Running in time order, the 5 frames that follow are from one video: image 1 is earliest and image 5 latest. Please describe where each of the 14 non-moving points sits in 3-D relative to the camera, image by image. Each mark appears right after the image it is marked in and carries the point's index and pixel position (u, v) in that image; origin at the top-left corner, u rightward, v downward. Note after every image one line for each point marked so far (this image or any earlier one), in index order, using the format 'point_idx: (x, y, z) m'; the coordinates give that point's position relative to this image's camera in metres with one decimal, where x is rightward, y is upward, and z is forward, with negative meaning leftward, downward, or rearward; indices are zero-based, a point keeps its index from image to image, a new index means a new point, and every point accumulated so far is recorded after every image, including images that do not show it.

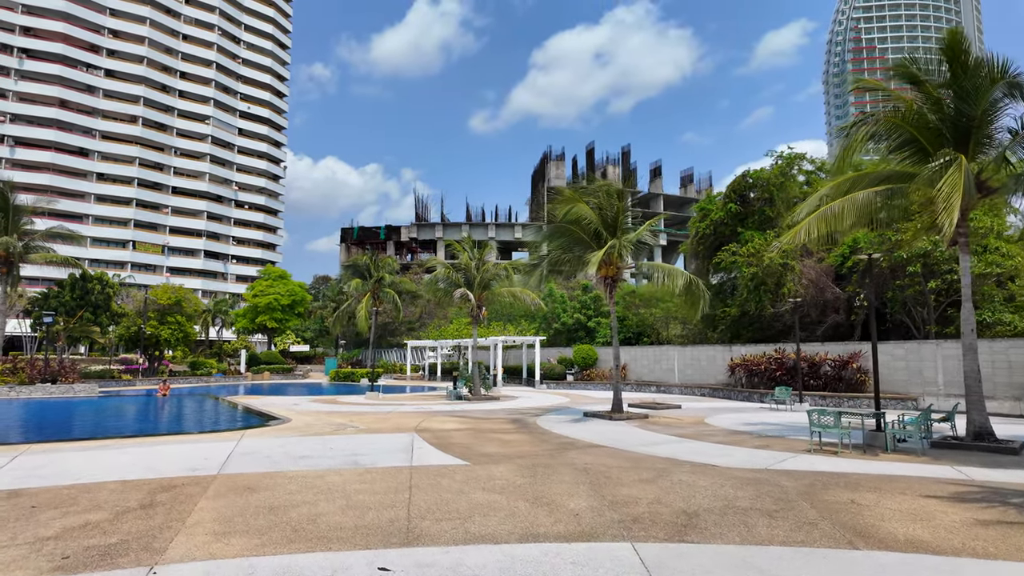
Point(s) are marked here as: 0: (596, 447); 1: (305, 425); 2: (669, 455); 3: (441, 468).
0: (+1.5, -2.9, +10.6) m
1: (-5.0, -3.3, +14.1) m
2: (+2.6, -2.8, +9.9) m
3: (-1.0, -2.6, +8.5) m
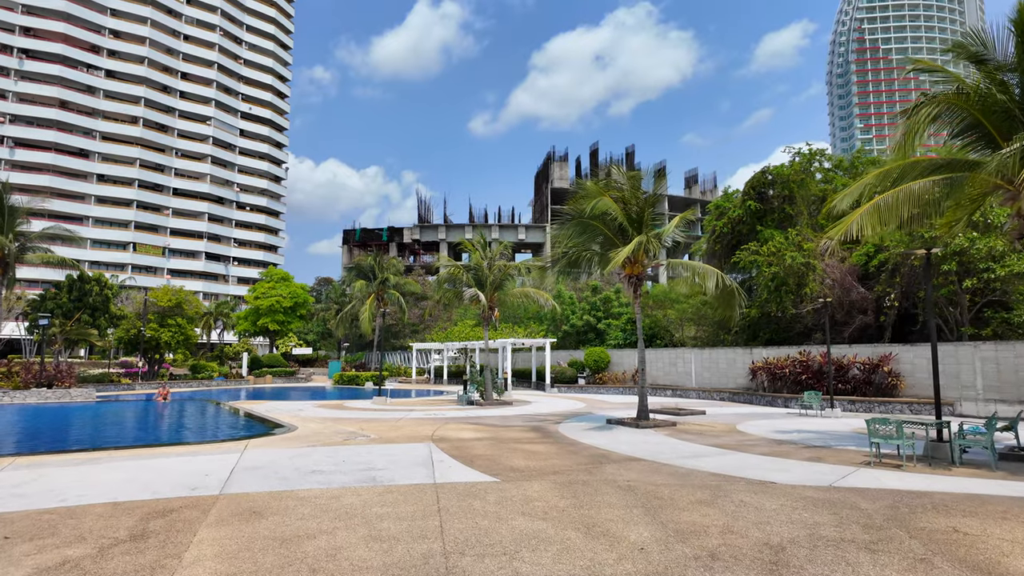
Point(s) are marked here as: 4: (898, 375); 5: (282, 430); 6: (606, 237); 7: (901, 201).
0: (+2.0, -2.8, +9.7) m
1: (-4.5, -3.3, +13.2) m
2: (+3.1, -2.8, +9.0) m
3: (-0.6, -2.6, +7.6) m
4: (+12.8, -2.9, +19.5) m
5: (-5.5, -3.4, +14.1) m
6: (+2.5, +1.4, +15.3) m
7: (+7.1, +1.6, +10.7) m
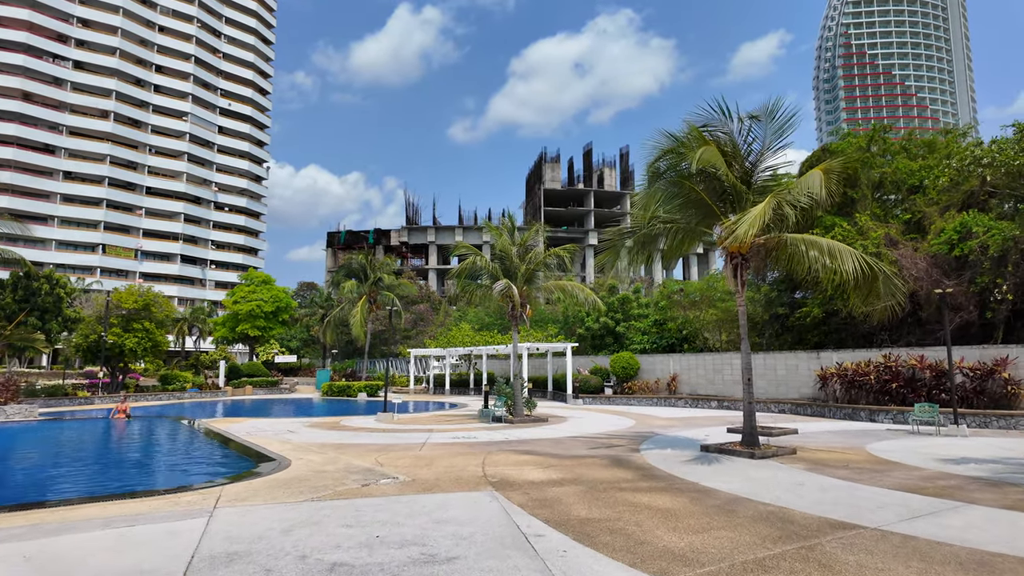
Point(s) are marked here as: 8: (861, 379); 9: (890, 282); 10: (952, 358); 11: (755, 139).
0: (+3.4, -2.5, +6.0) m
1: (-3.1, -3.0, +9.3) m
2: (+4.6, -2.4, +5.4) m
3: (+0.9, -2.2, +3.9) m
4: (+14.0, -2.6, +16.2) m
5: (-4.2, -3.1, +10.2) m
6: (+3.7, +1.7, +11.7) m
7: (+8.5, +1.9, +7.2) m
8: (+11.2, -2.9, +18.9) m
9: (+8.6, +0.1, +13.4) m
10: (+13.2, -2.1, +17.7) m
11: (+4.6, +2.9, +11.4) m
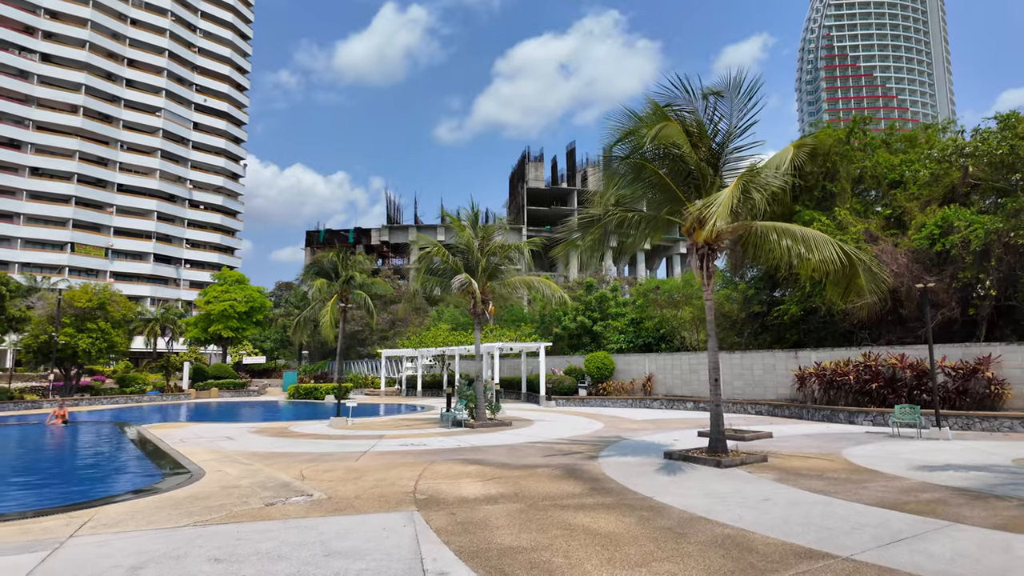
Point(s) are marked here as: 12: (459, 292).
0: (+2.6, -2.3, +5.0) m
1: (-4.1, -2.8, +8.2) m
2: (+3.7, -2.3, +4.4) m
3: (+0.1, -2.0, +2.8) m
4: (+12.9, -2.5, +15.4) m
5: (-5.2, -3.0, +9.0) m
6: (+2.8, +1.8, +10.7) m
7: (+7.6, +2.1, +6.4) m
8: (+10.1, -2.8, +18.1) m
9: (+7.6, +0.3, +12.5) m
10: (+12.1, -2.0, +16.9) m
11: (+3.7, +3.0, +10.4) m
12: (-1.8, -0.2, +19.3) m
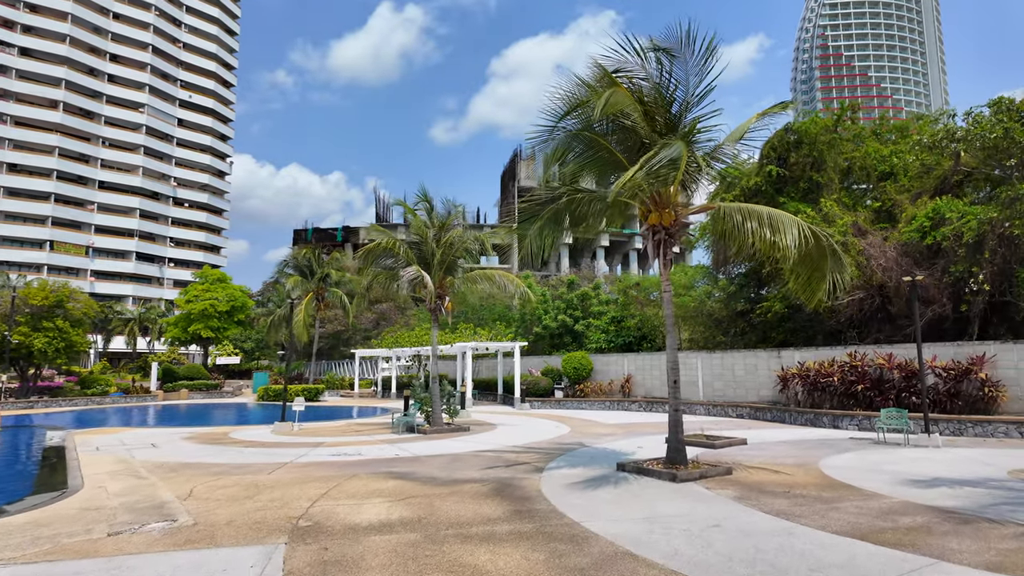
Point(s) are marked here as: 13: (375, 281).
0: (+1.5, -2.2, +3.8) m
1: (-5.1, -2.7, +6.9) m
2: (+2.7, -2.1, +3.2) m
3: (-0.9, -1.9, +1.6) m
4: (+11.8, -2.3, +14.2) m
5: (-6.2, -2.8, +7.7) m
6: (+1.7, +2.0, +9.5) m
7: (+6.5, +2.2, +5.2) m
8: (+9.0, -2.6, +16.9) m
9: (+6.5, +0.4, +11.3) m
10: (+11.0, -1.8, +15.8) m
11: (+2.6, +3.2, +9.2) m
12: (-2.9, 0.0, +18.1) m
13: (-4.0, +0.2, +18.8) m
